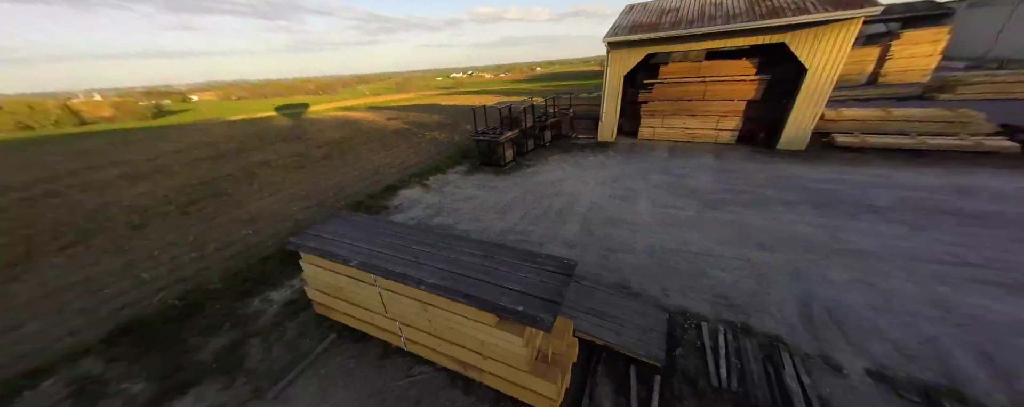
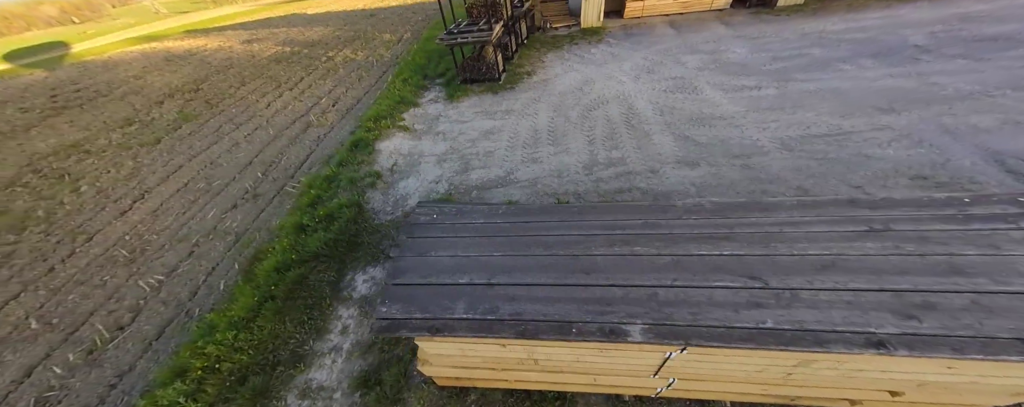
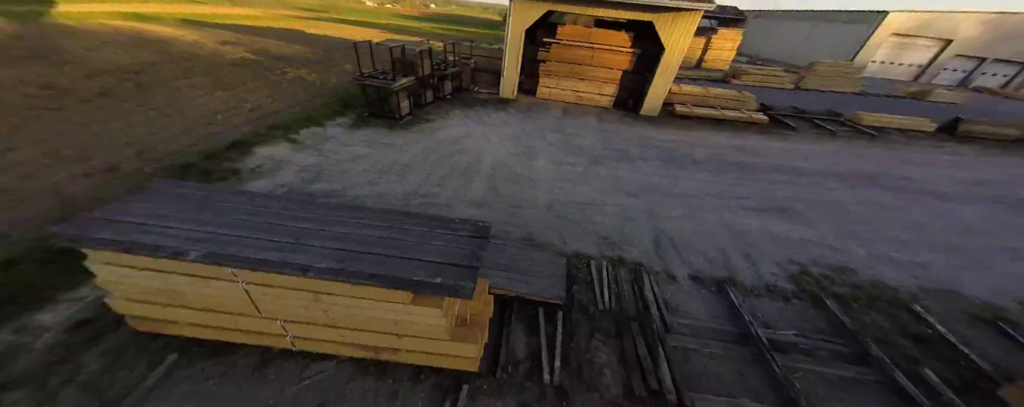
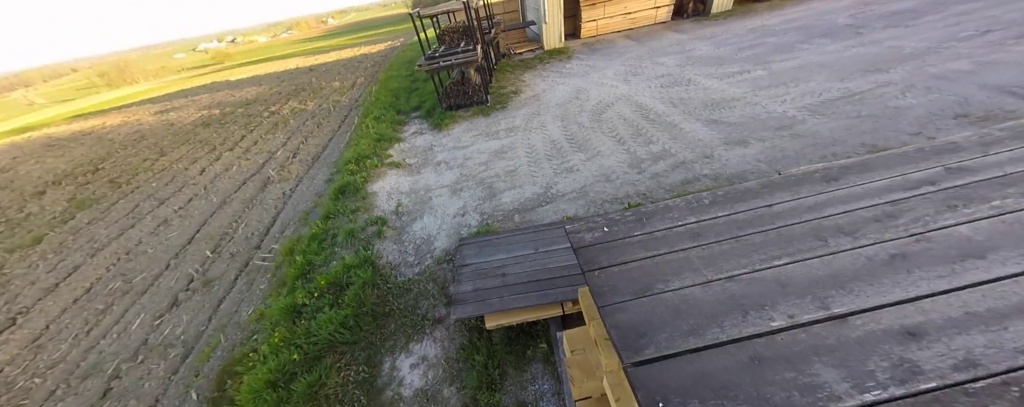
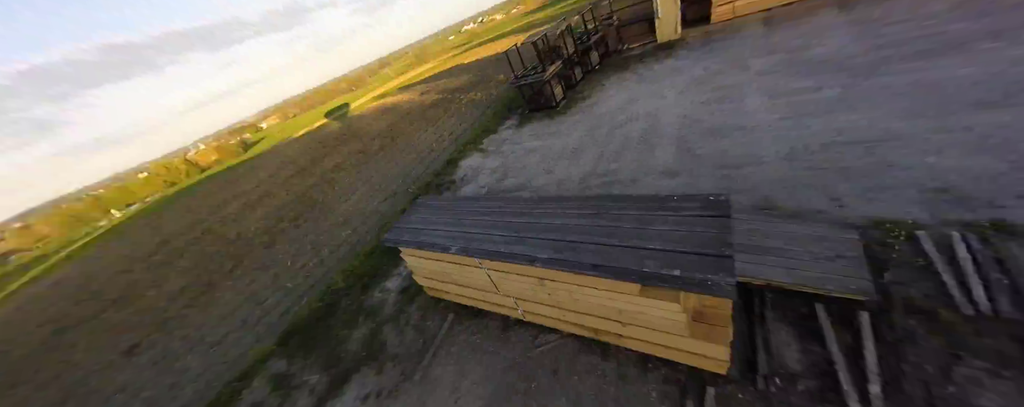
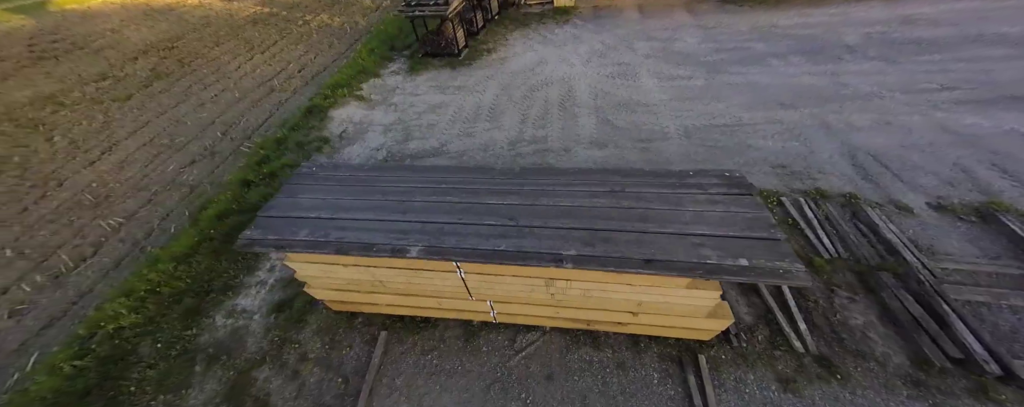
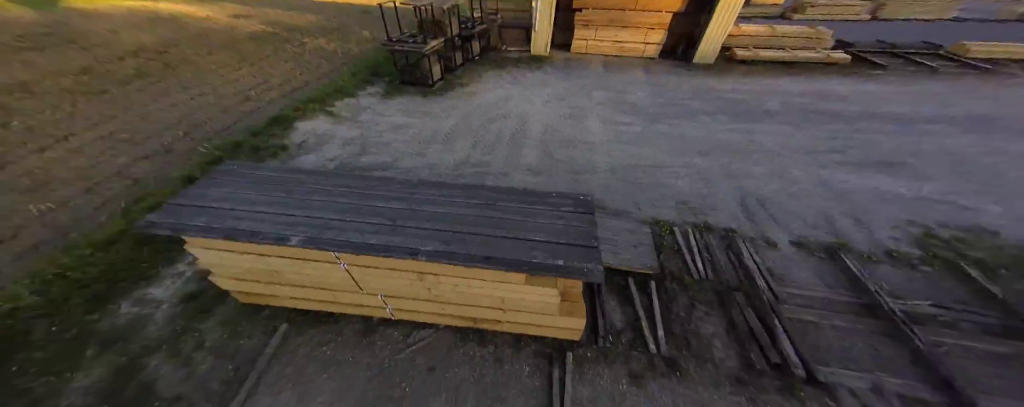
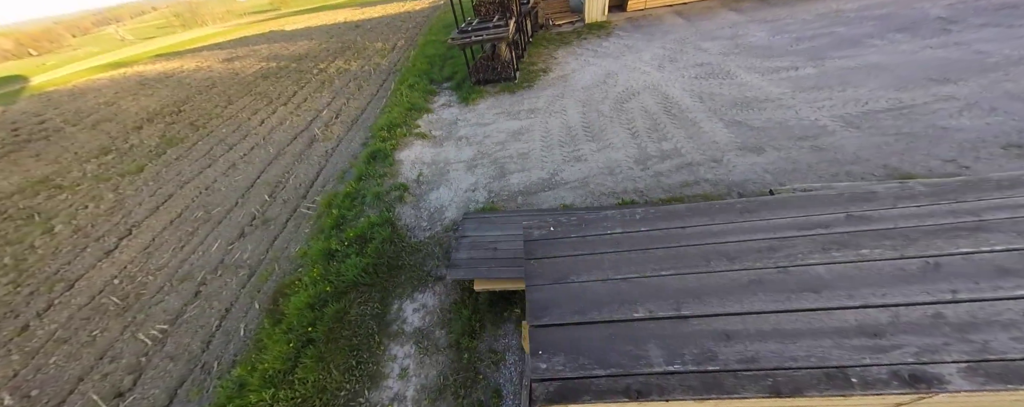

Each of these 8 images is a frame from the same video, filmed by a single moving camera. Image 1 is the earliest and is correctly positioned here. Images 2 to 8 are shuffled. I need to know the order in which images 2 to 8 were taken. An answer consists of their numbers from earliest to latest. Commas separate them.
3, 5, 7, 6, 2, 8, 4
